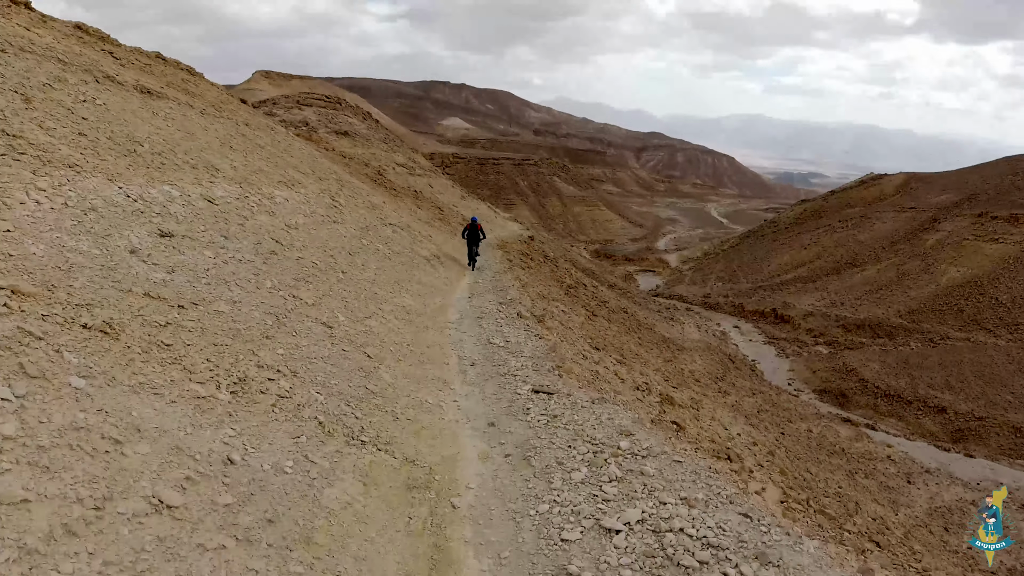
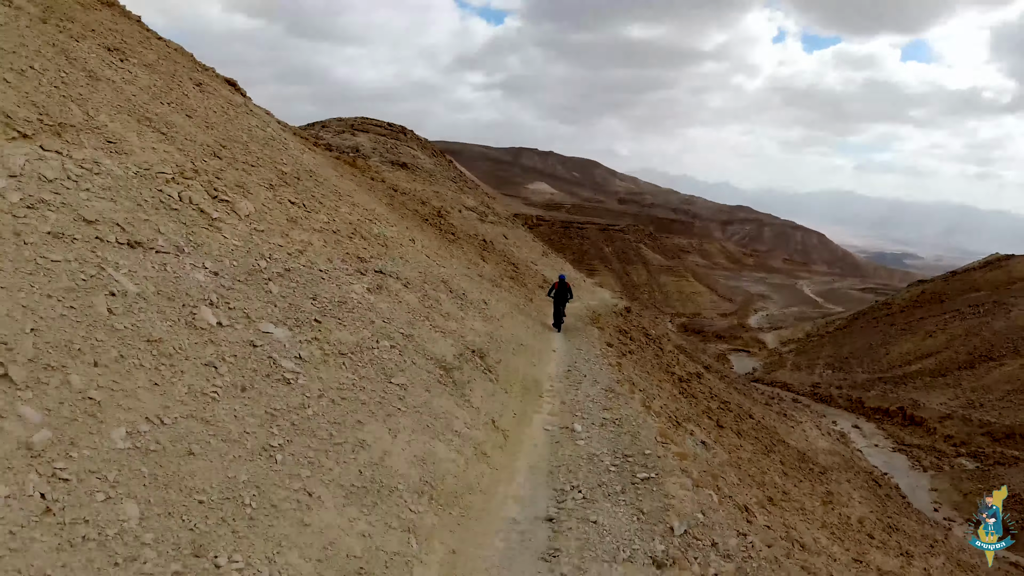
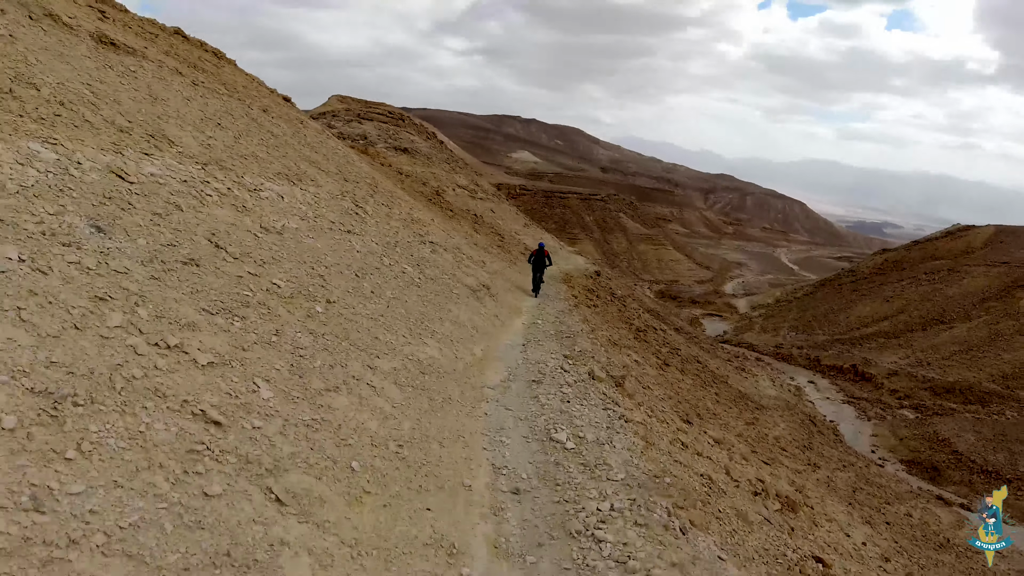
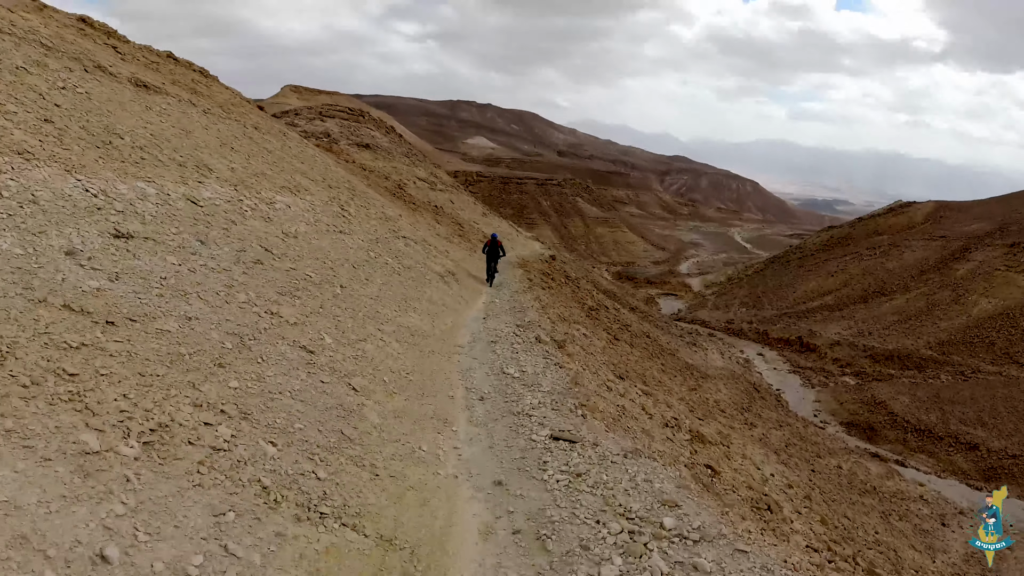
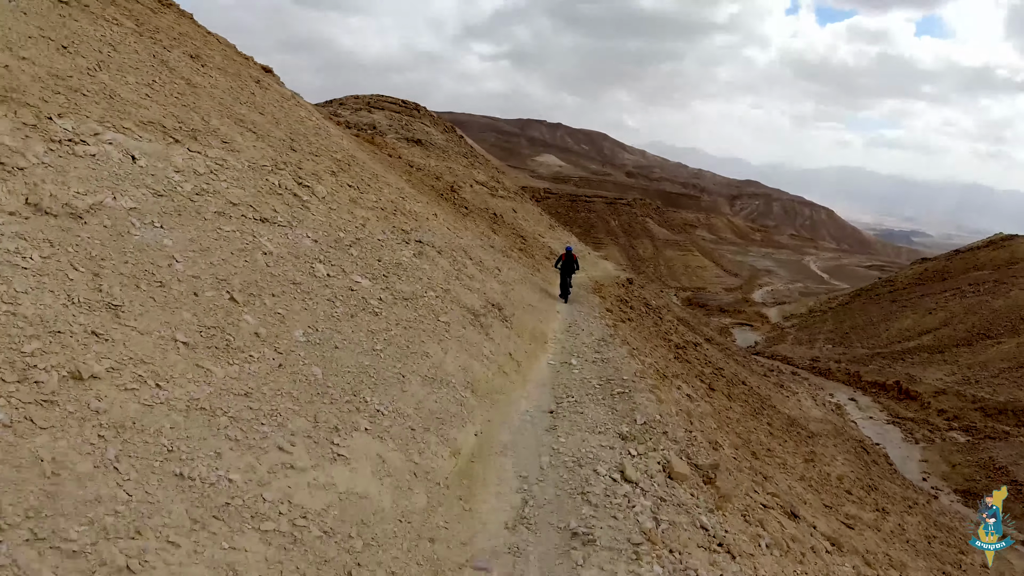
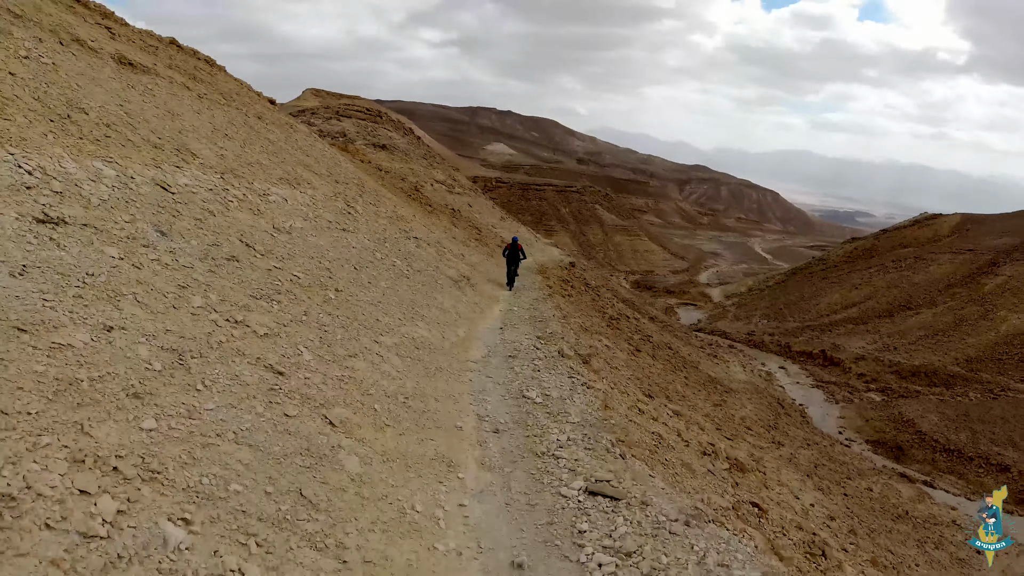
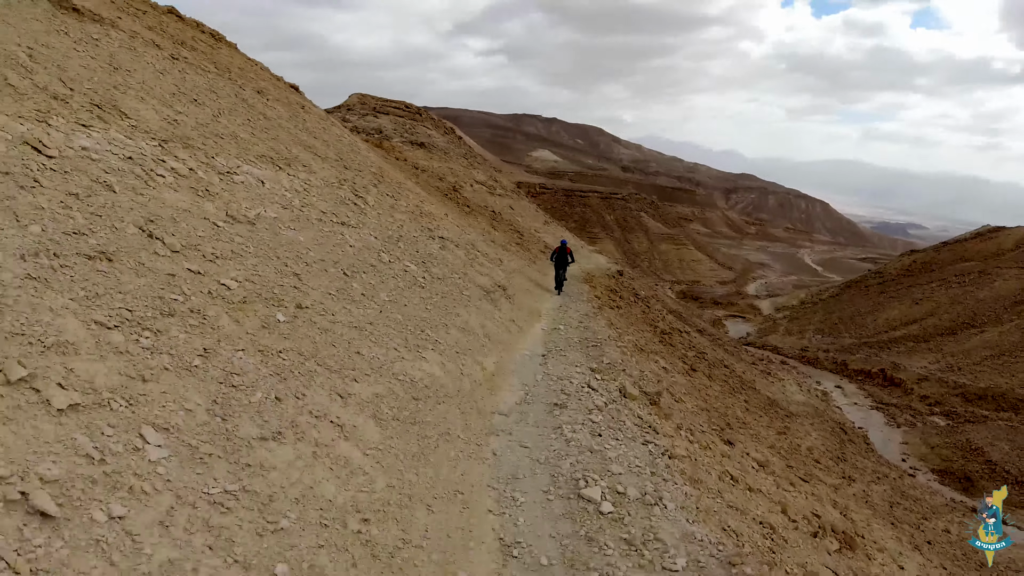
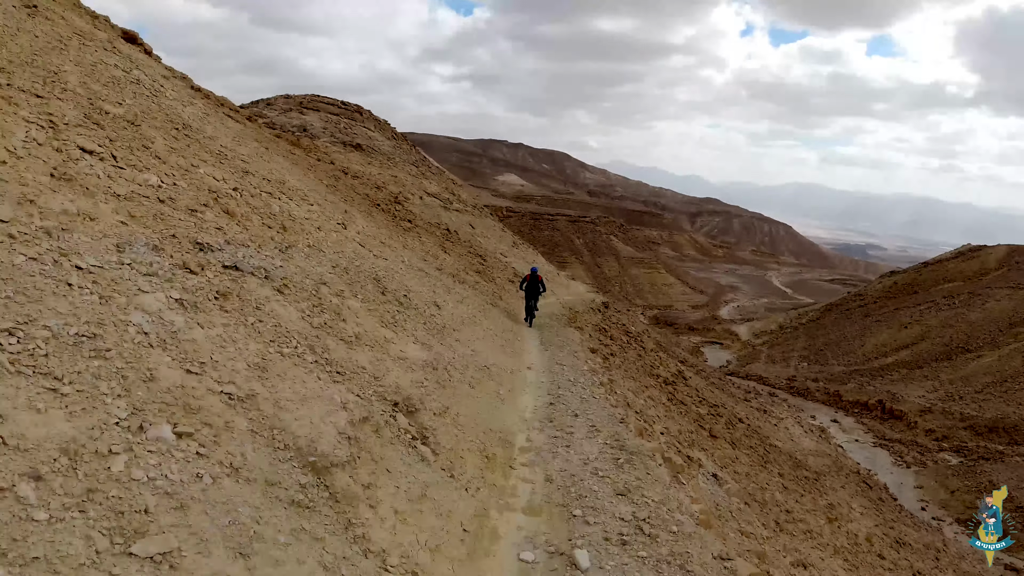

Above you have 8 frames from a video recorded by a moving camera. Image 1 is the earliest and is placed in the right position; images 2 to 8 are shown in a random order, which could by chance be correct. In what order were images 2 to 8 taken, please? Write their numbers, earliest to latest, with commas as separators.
4, 6, 3, 7, 5, 2, 8
